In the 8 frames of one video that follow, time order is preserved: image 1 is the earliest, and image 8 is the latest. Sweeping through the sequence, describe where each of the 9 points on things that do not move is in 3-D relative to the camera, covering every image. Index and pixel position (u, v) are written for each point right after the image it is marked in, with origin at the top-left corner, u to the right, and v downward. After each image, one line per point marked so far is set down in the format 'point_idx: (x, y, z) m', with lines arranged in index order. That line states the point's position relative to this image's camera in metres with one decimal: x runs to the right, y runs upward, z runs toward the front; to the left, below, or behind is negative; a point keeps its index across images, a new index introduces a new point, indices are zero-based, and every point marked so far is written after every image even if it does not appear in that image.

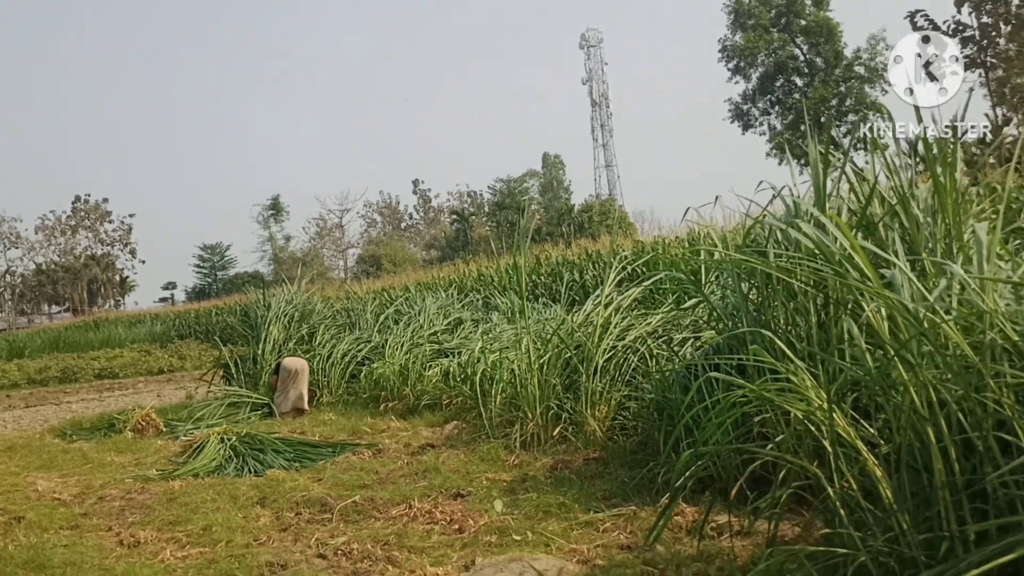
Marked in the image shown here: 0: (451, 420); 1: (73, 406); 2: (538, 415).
0: (-0.4, -0.9, +6.4) m
1: (-5.1, -1.4, +11.2) m
2: (+0.1, -0.7, +5.0) m
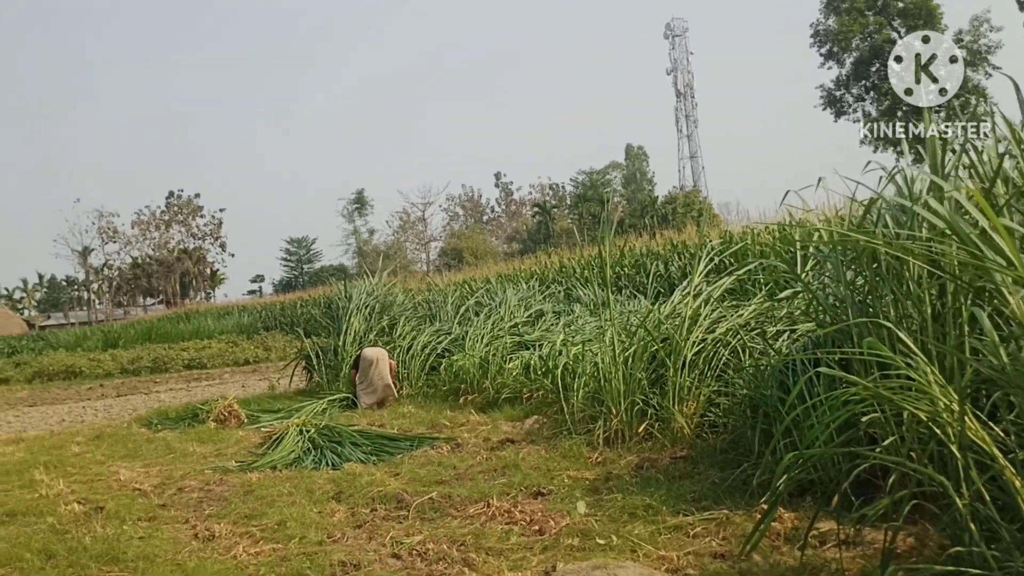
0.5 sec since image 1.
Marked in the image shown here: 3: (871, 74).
0: (+0.1, -0.8, +6.2) m
1: (-4.1, -1.3, +11.4) m
2: (+0.6, -0.6, +4.8) m
3: (+6.9, +4.1, +18.8) m
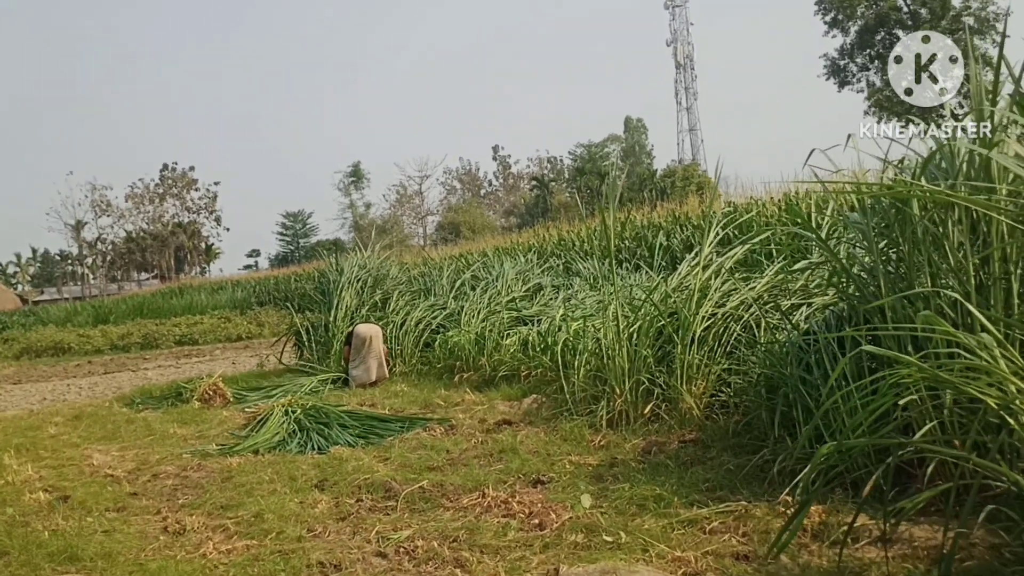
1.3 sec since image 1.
0: (+0.1, -0.6, +5.9) m
1: (-4.1, -1.0, +11.1) m
2: (+0.5, -0.5, +4.5) m
3: (+6.9, +4.6, +18.4) m
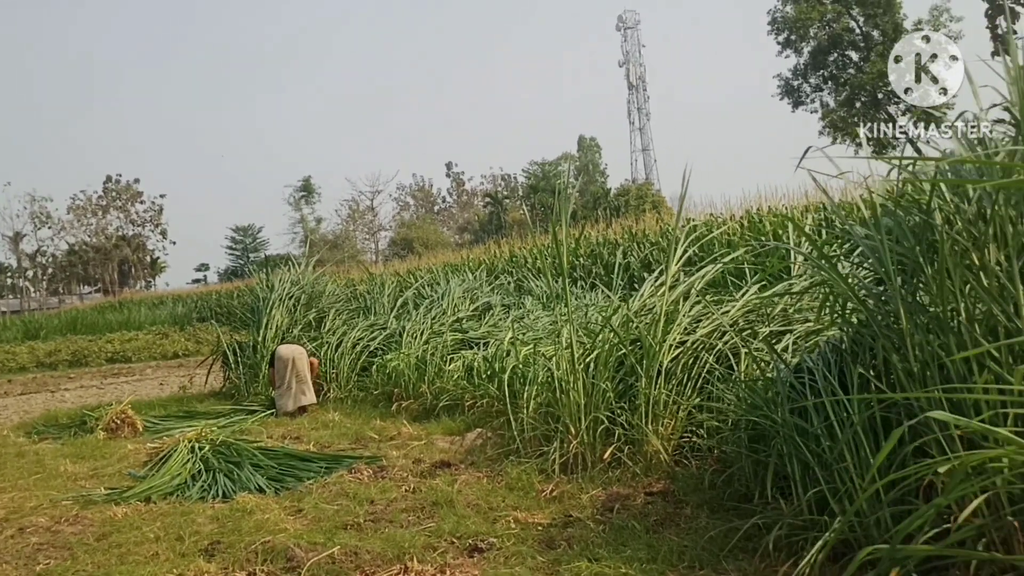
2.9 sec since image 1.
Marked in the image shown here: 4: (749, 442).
0: (-0.2, -0.8, +5.2) m
1: (-4.7, -1.1, +10.2) m
2: (+0.3, -0.6, +3.9) m
3: (+6.0, +4.2, +18.1) m
4: (+0.8, -0.5, +3.1) m
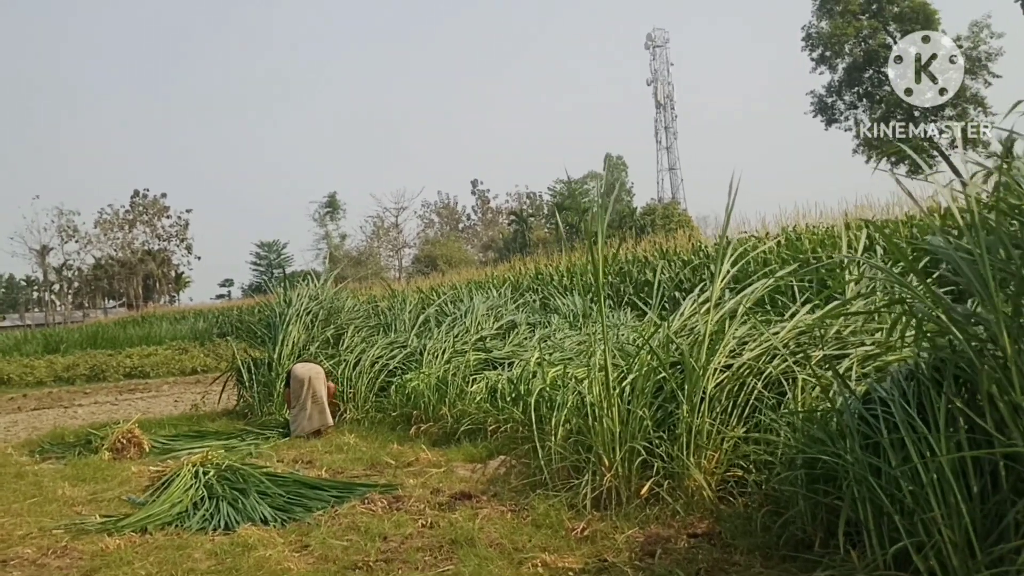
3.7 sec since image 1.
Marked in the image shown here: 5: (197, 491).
0: (-0.1, -0.8, +4.9) m
1: (-4.5, -1.3, +10.0) m
2: (+0.4, -0.6, +3.5) m
3: (+6.5, +3.8, +17.7) m
4: (+0.9, -0.6, +2.8) m
5: (-1.4, -0.9, +4.2) m
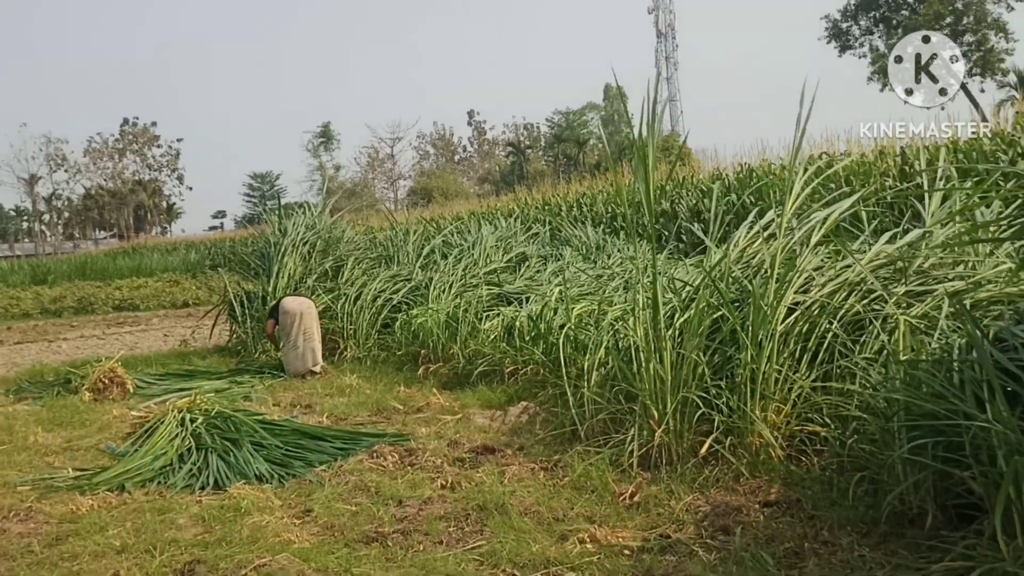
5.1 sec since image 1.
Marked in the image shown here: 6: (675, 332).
0: (0.0, -0.5, +4.4) m
1: (-4.4, -0.6, +9.5) m
2: (+0.5, -0.4, +3.1) m
3: (+6.5, +5.0, +16.9) m
4: (+1.0, -0.4, +2.3) m
5: (-1.3, -0.6, +3.8) m
6: (+0.5, -0.1, +3.2) m
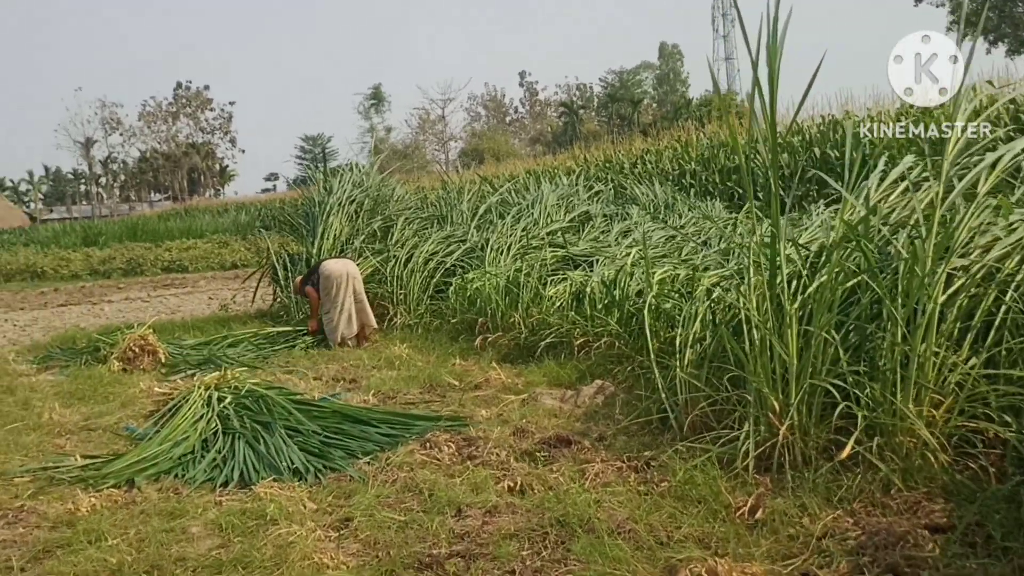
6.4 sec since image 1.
0: (+0.3, -0.4, +3.8) m
1: (-3.8, -0.2, +9.1) m
2: (+0.7, -0.3, +2.5) m
3: (+7.5, +5.6, +15.8) m
4: (+1.1, -0.3, +1.7) m
5: (-1.0, -0.5, +3.2) m
6: (+0.8, 0.0, +2.6) m
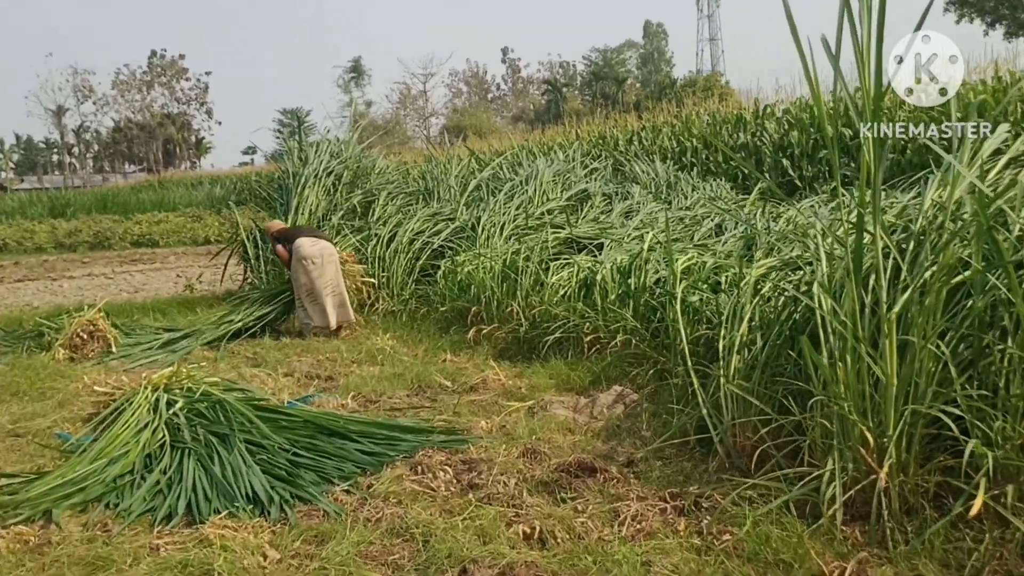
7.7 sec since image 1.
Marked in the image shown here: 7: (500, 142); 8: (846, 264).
0: (+0.3, -0.3, +3.3) m
1: (-3.9, 0.0, +8.5) m
2: (+0.8, -0.3, +1.9) m
3: (+7.3, +5.8, +15.3) m
4: (+1.2, -0.3, +1.2) m
5: (-1.0, -0.4, +2.7) m
6: (+0.8, 0.0, +2.0) m
7: (-0.2, +2.2, +14.6) m
8: (+0.7, 0.0, +2.1) m
